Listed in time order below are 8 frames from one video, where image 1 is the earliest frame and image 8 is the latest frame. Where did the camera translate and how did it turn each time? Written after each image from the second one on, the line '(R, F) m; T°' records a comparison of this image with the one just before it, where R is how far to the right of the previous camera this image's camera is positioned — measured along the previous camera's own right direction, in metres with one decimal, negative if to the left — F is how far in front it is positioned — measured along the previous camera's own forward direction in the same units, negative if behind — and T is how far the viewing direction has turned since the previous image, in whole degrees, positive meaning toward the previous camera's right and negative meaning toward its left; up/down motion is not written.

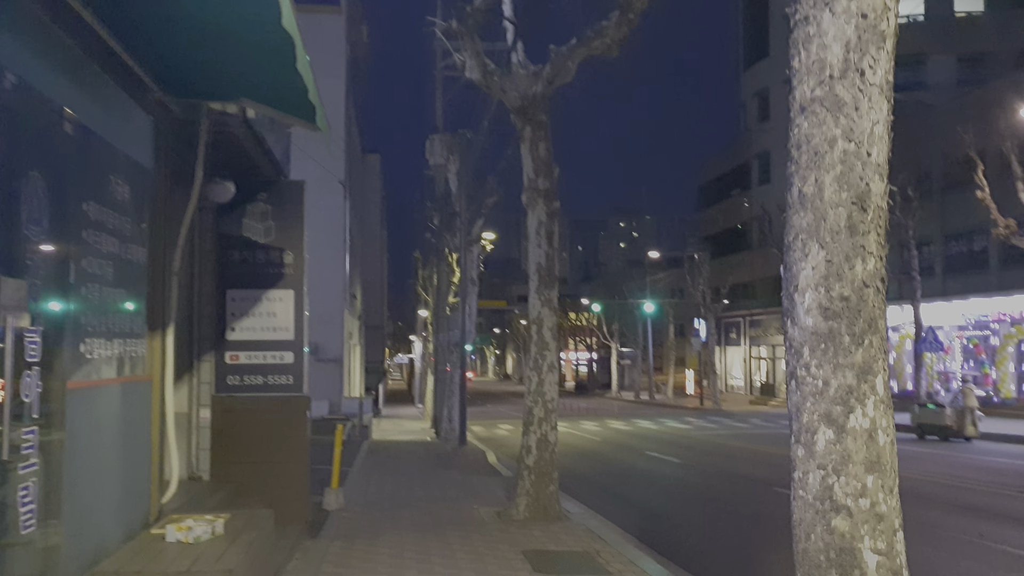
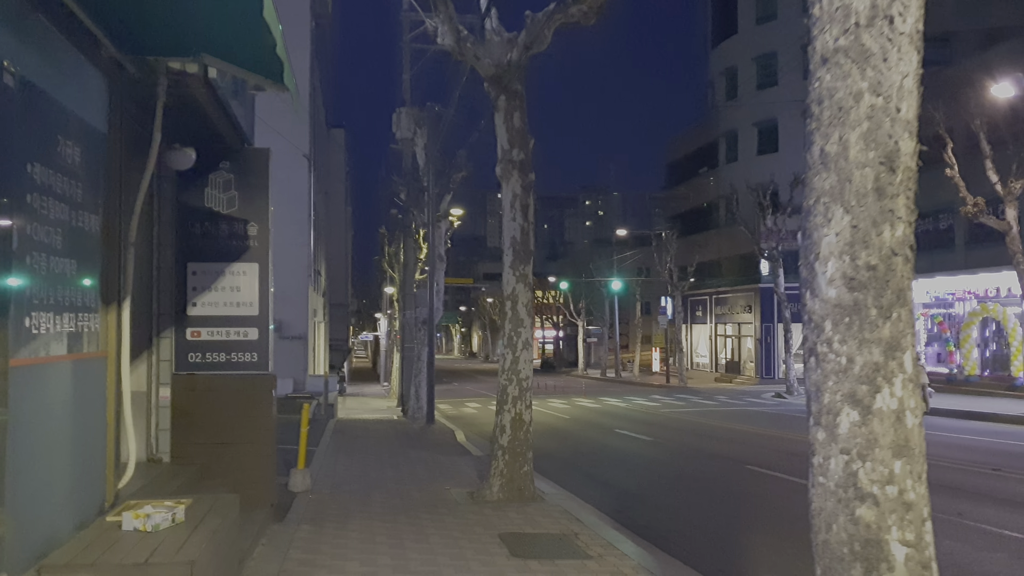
(-0.1, +0.3) m; +2°
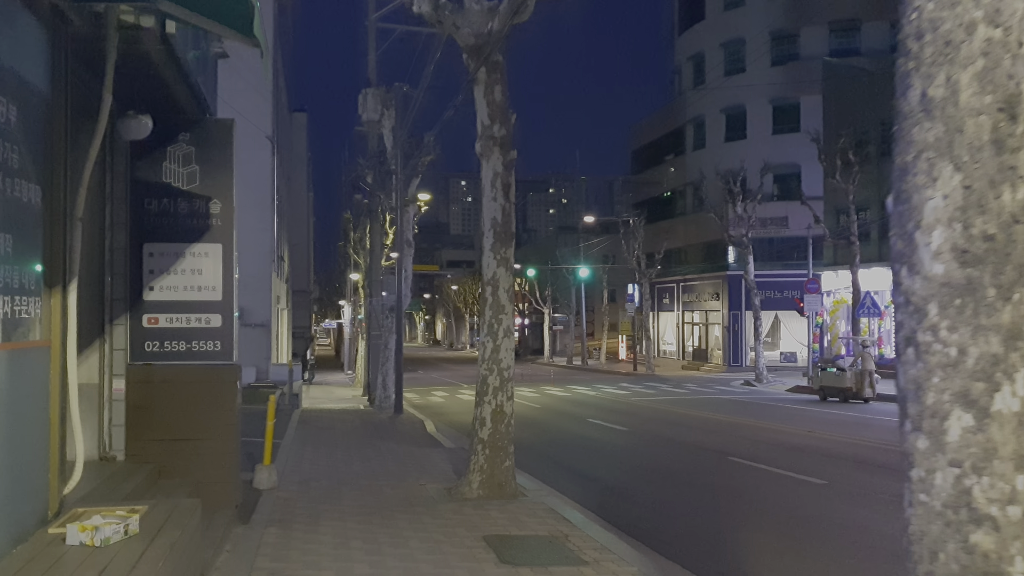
(-0.2, +0.6) m; +2°
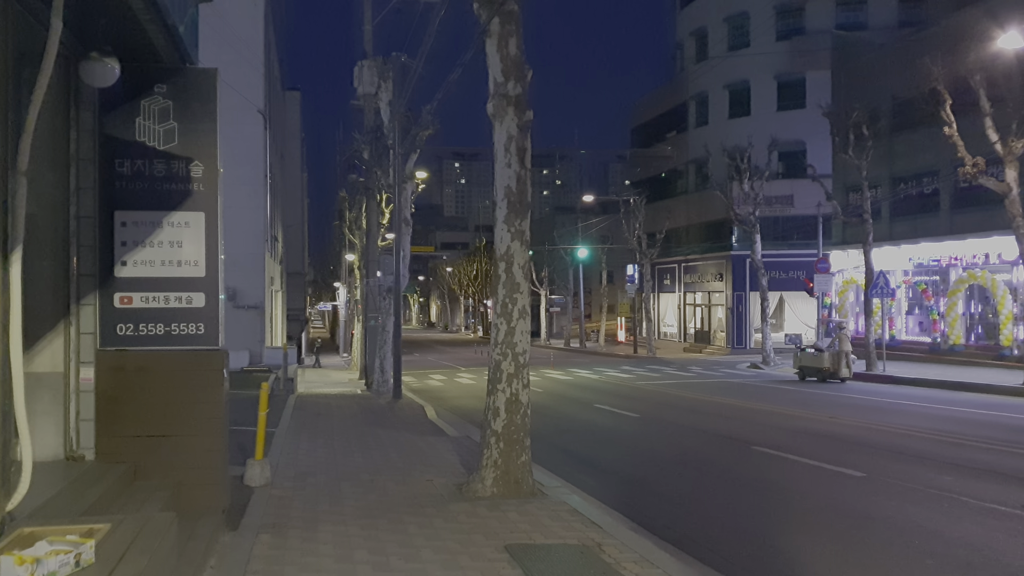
(-0.2, +1.0) m; 0°
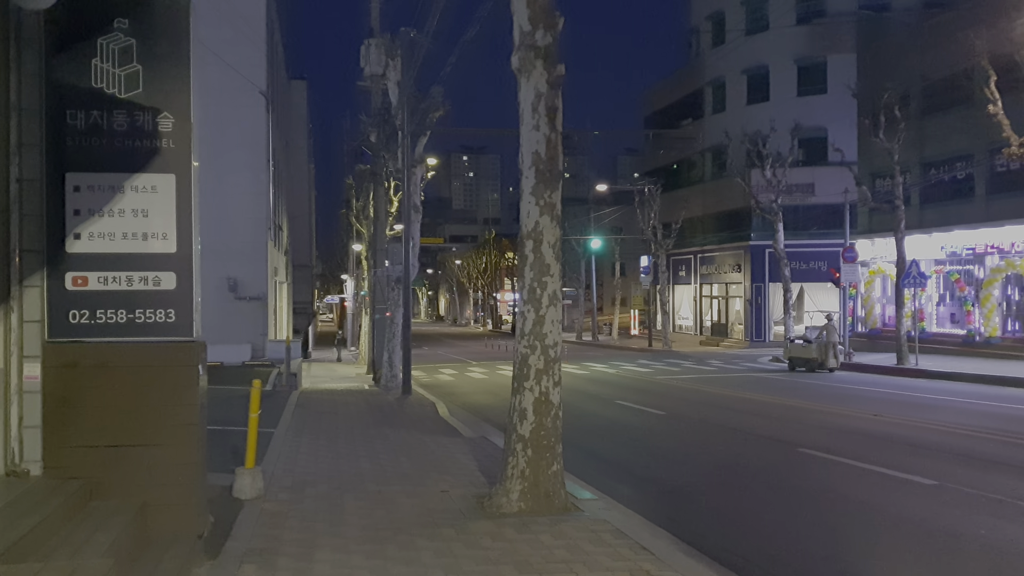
(-0.2, +1.2) m; 0°
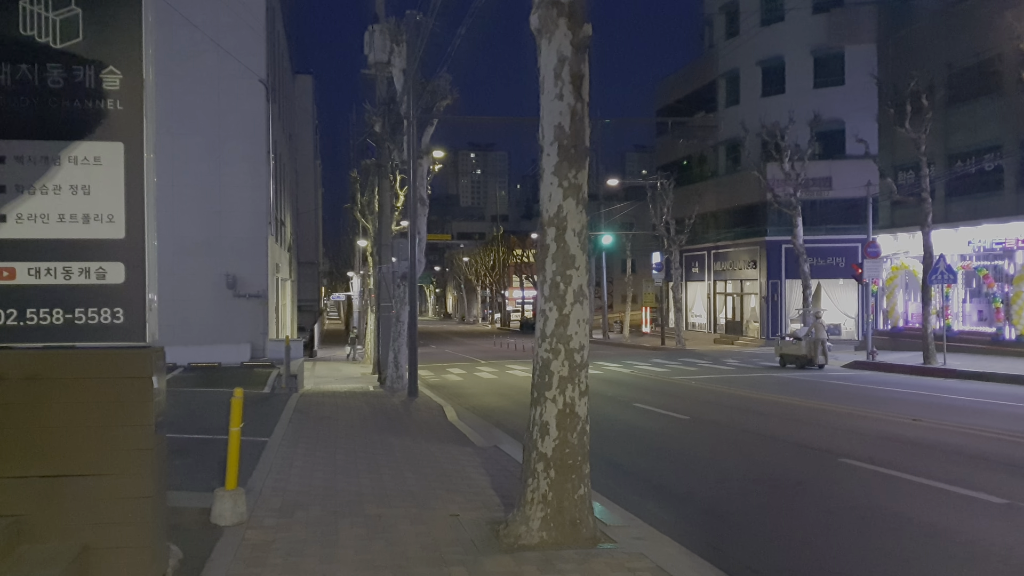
(-0.1, +1.1) m; 0°
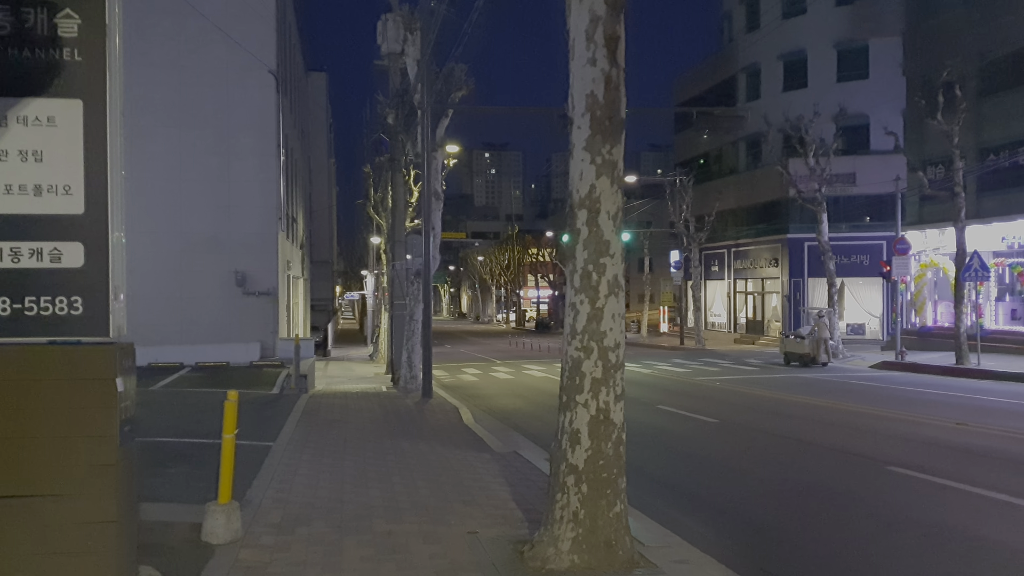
(-0.1, +0.8) m; -1°
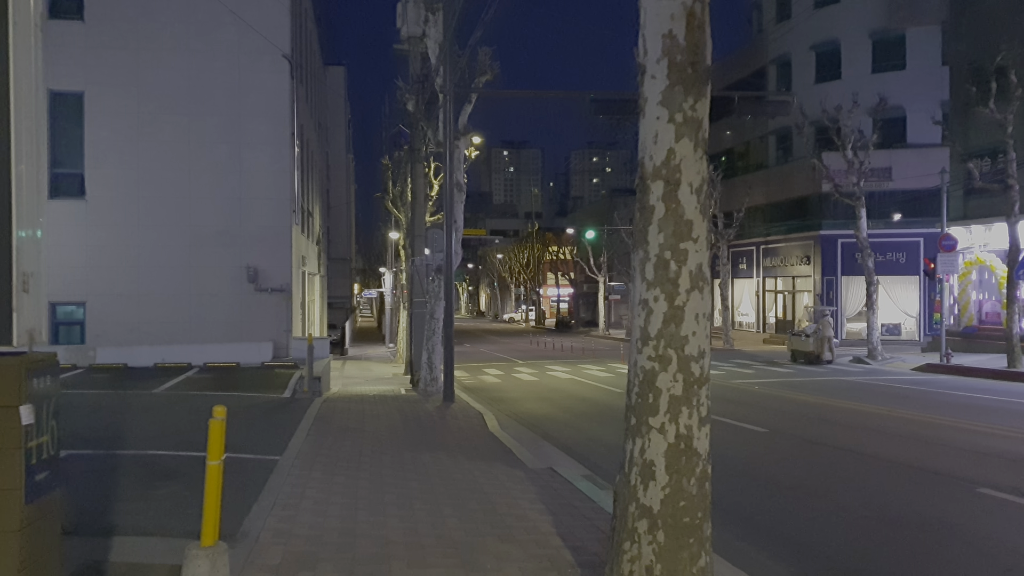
(-0.2, +1.3) m; -1°
